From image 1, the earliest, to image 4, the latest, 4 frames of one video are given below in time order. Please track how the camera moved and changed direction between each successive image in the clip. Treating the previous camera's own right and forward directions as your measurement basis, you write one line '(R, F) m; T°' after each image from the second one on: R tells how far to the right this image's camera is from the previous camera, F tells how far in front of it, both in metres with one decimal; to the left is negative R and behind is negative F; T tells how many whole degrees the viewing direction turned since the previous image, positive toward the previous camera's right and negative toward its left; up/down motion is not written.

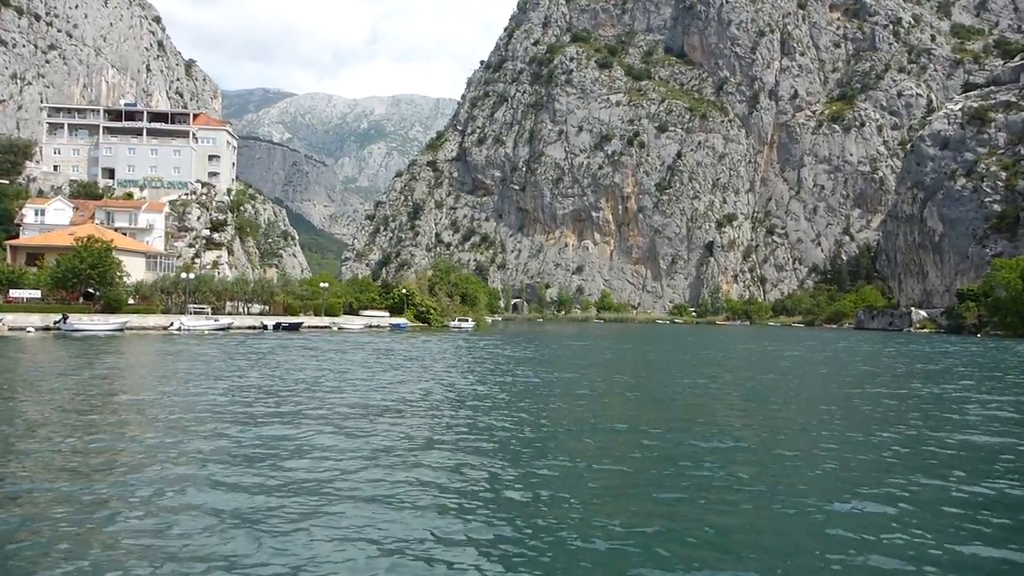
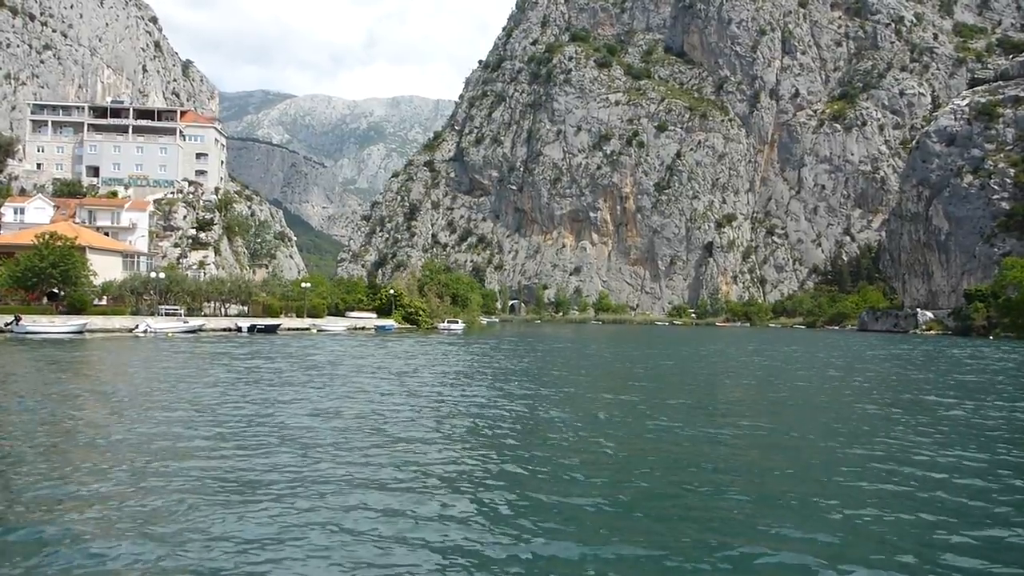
(+0.8, +3.4) m; 0°
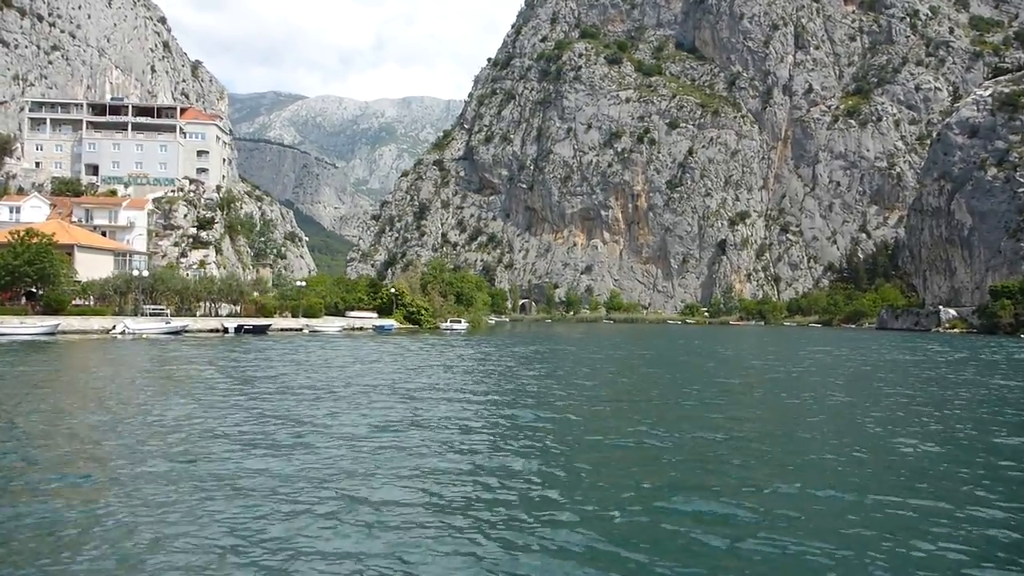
(+0.7, +3.4) m; -1°
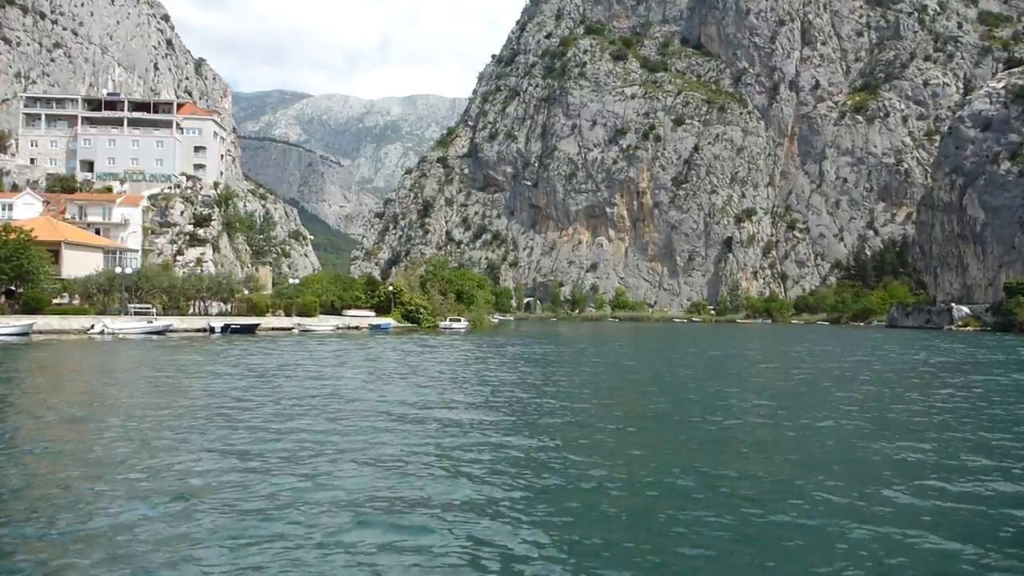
(+0.5, +2.3) m; 0°
